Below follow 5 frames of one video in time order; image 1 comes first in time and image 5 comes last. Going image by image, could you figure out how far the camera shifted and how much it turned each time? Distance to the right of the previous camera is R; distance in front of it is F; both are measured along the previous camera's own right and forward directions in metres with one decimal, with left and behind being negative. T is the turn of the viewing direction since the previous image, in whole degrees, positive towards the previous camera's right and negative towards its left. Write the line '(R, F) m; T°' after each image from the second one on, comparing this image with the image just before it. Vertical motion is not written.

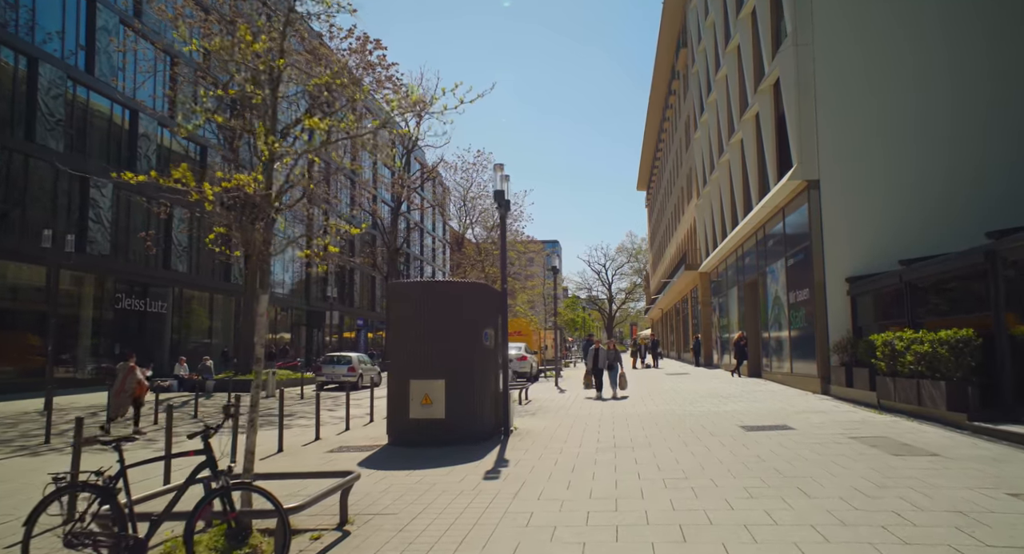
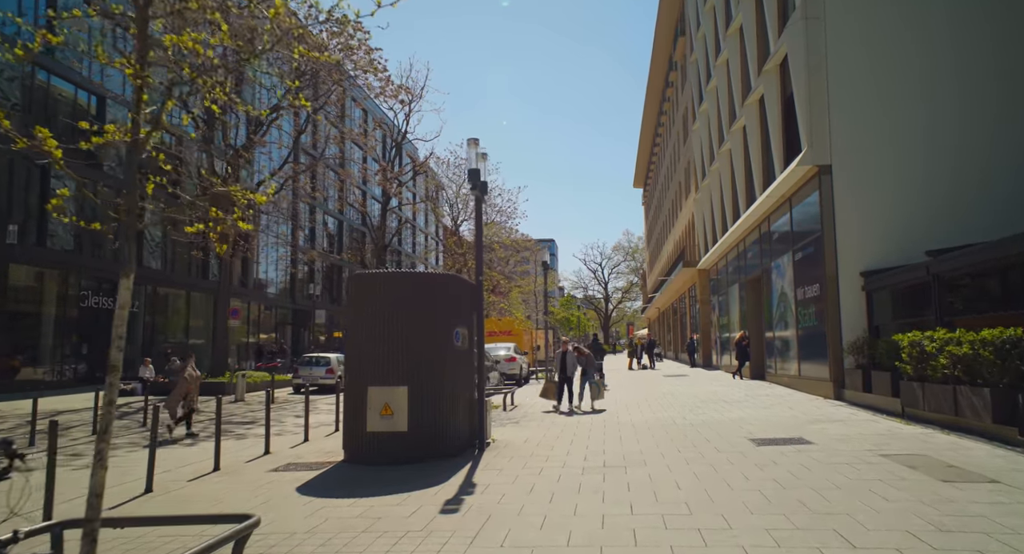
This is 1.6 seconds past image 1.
(+0.3, +1.4) m; 0°
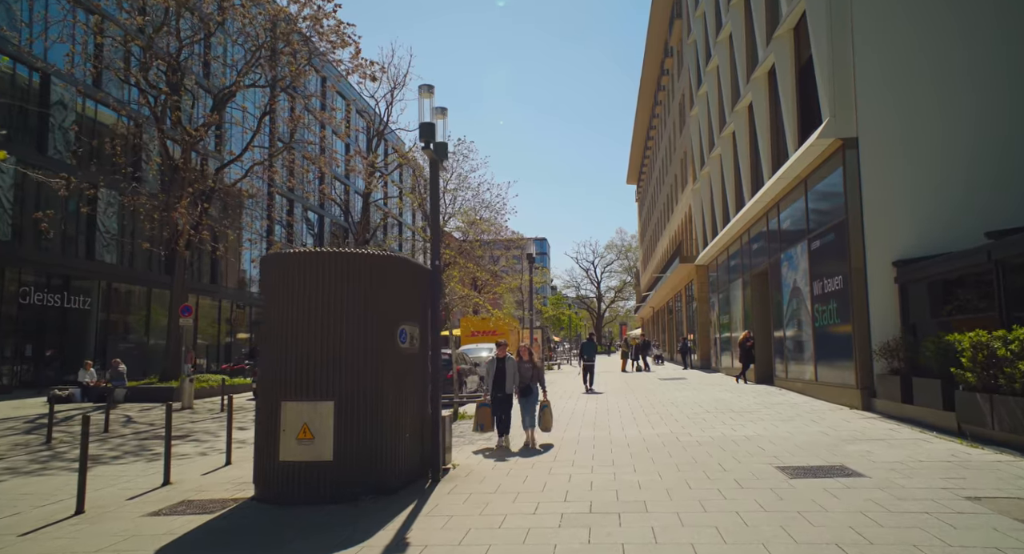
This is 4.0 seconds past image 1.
(+0.3, +2.1) m; +1°
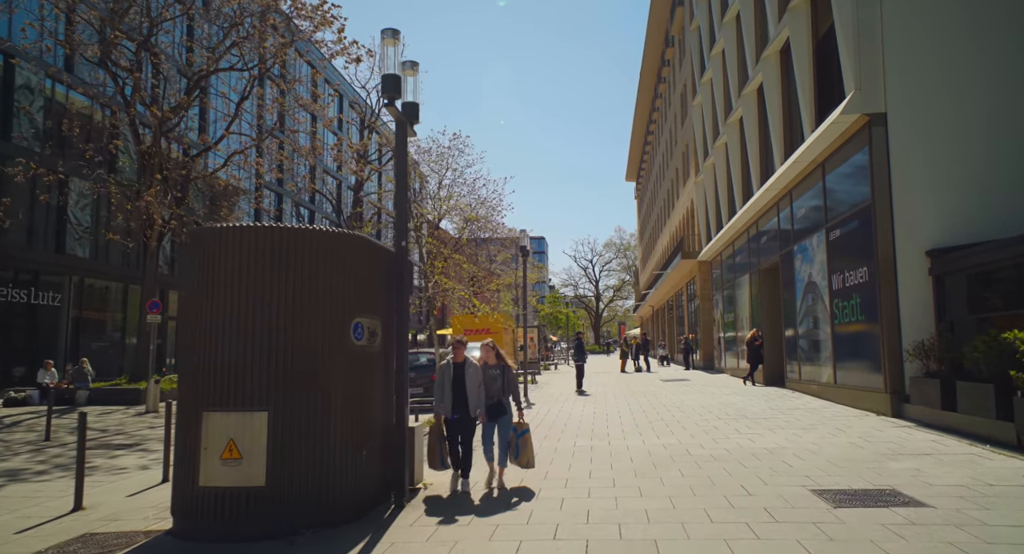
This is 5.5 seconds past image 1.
(+0.2, +1.3) m; 0°
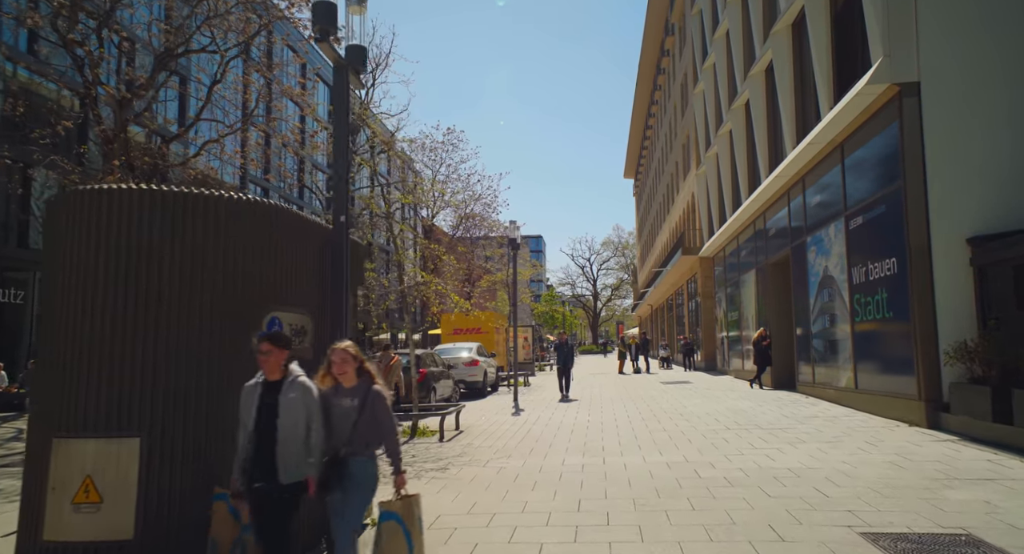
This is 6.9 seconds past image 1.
(+0.3, +1.4) m; 0°
